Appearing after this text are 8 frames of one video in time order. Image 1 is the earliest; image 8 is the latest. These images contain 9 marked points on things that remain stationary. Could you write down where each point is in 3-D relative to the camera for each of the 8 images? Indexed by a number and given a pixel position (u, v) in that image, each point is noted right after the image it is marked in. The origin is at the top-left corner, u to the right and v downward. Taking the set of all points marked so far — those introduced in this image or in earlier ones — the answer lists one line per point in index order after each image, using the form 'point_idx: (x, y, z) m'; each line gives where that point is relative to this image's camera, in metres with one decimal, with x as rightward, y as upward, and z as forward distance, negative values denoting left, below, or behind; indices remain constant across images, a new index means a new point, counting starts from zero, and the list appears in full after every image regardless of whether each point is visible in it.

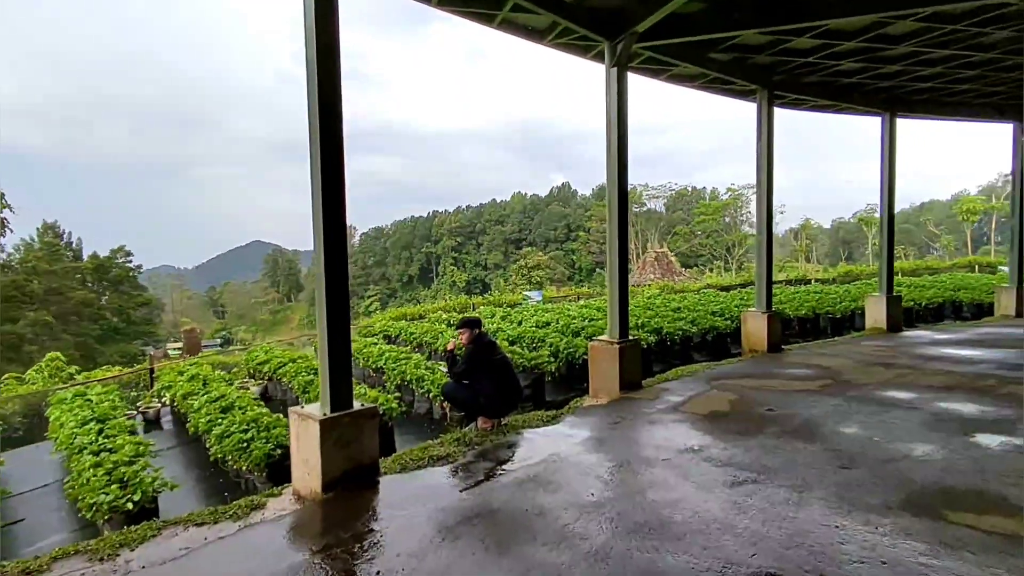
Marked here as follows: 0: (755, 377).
0: (+2.1, -0.8, +5.4) m
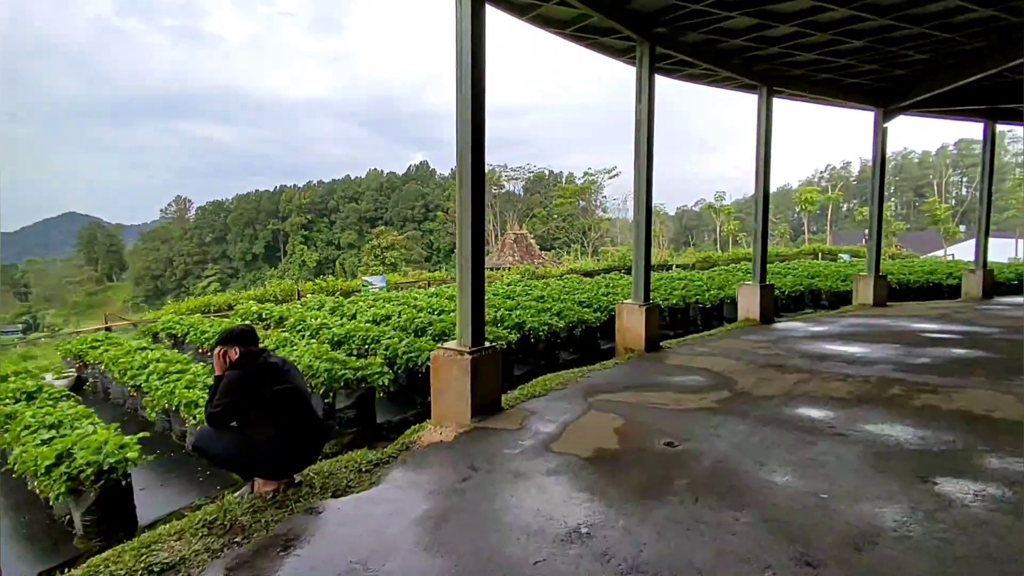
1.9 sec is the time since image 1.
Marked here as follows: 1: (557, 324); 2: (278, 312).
0: (+0.9, -0.7, +4.3) m
1: (+0.5, -0.4, +6.9) m
2: (-2.6, -0.2, +7.0) m
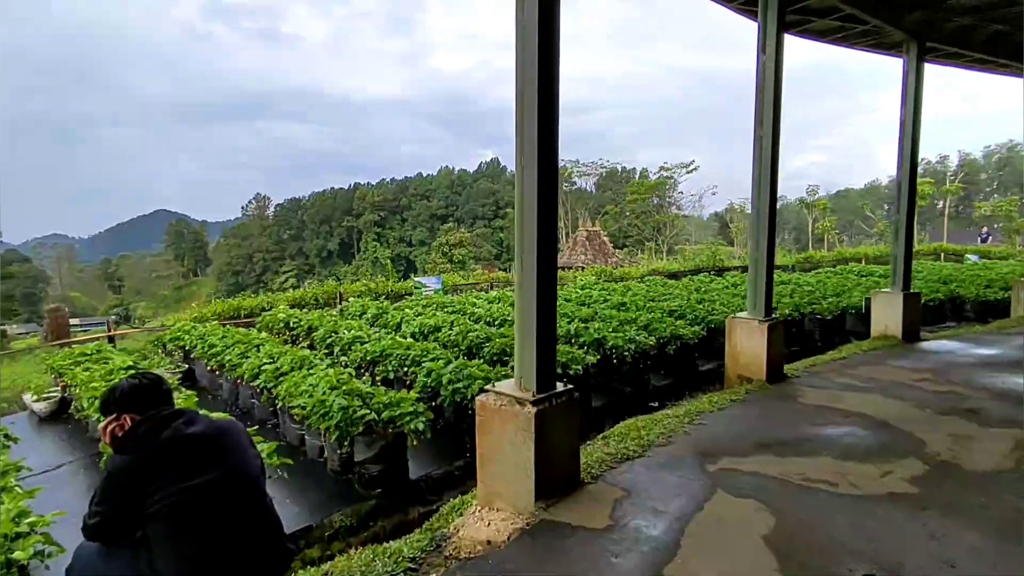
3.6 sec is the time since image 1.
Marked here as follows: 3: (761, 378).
0: (+1.3, -0.8, +3.0) m
1: (+1.2, -0.5, +5.6) m
2: (-1.8, -0.3, +6.0) m
3: (+2.0, -0.8, +4.9) m
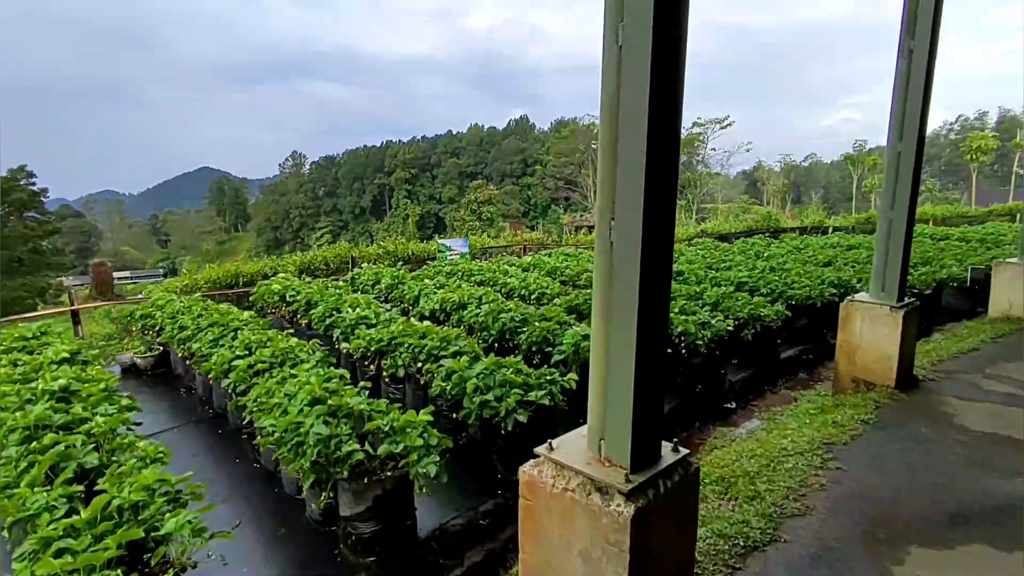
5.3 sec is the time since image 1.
0: (+1.5, -0.7, +1.9) m
1: (+1.5, -0.3, +4.5) m
2: (-1.5, 0.0, +5.0) m
3: (+2.3, -0.6, +3.8) m
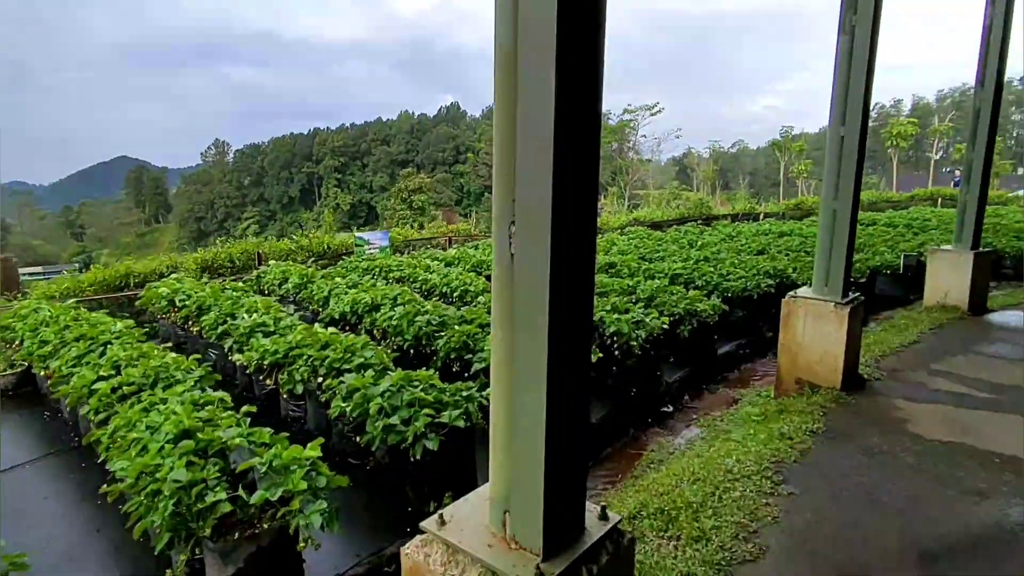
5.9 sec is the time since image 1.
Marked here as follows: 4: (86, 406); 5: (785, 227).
0: (+1.2, -0.7, +1.7) m
1: (+0.9, -0.3, +4.2) m
2: (-2.1, 0.0, +4.4) m
3: (+1.8, -0.6, +3.7) m
4: (-1.9, -0.5, +2.8) m
5: (+4.1, +0.9, +9.6) m
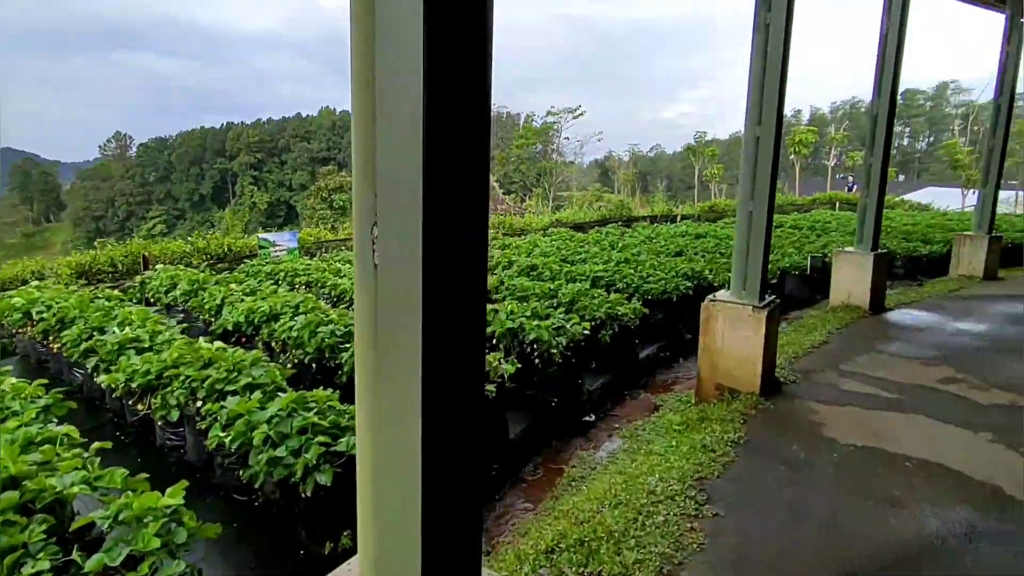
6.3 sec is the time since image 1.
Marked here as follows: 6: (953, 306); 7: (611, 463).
0: (+1.0, -0.8, +1.6) m
1: (+0.4, -0.3, +4.1) m
2: (-2.6, -0.1, +3.9) m
3: (+1.4, -0.6, +3.6) m
4: (-2.2, -0.6, +2.3) m
5: (+2.9, +0.9, +9.8) m
6: (+4.5, -0.1, +6.4) m
7: (+0.5, -0.8, +3.1) m
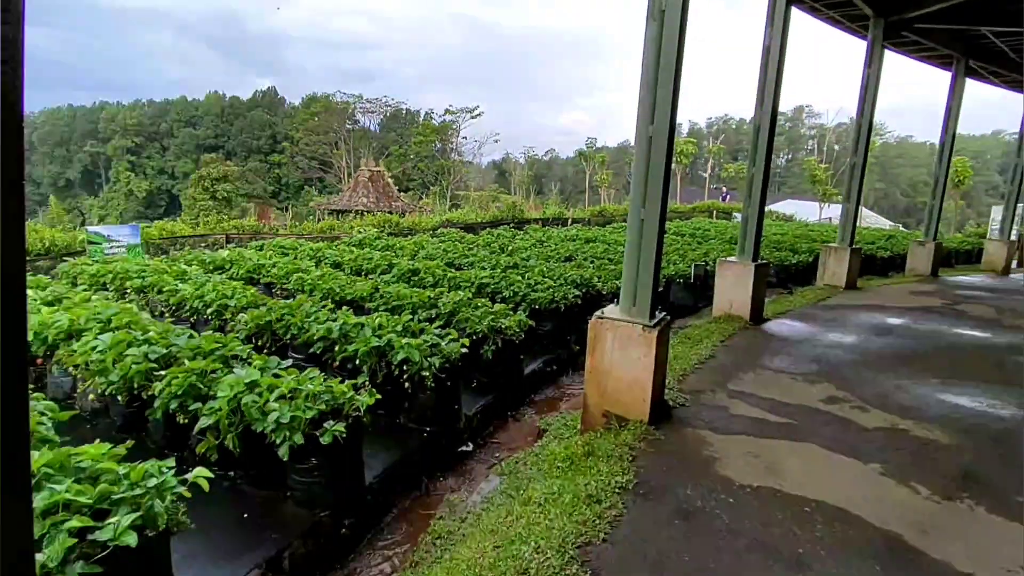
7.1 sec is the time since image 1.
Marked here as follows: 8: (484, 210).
0: (+0.6, -0.8, +1.2) m
1: (-0.4, -0.4, +3.5) m
2: (-3.3, -0.1, +2.9) m
3: (+0.7, -0.7, +3.2) m
4: (-2.6, -0.6, +1.4) m
5: (+1.2, +0.8, +9.6) m
6: (+3.3, -0.3, +6.5) m
7: (-0.1, -0.9, +2.6) m
8: (-0.7, +2.0, +16.0) m
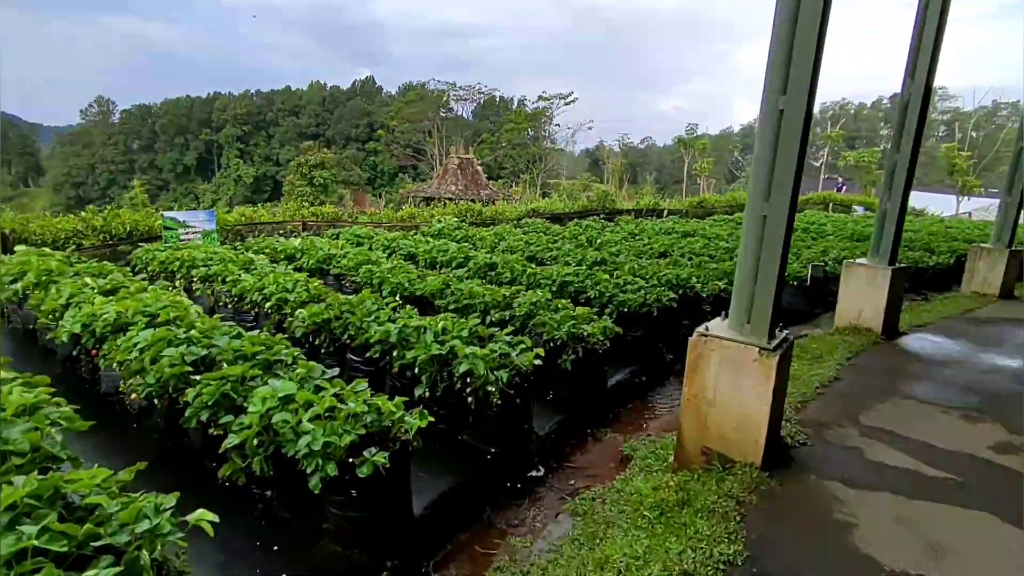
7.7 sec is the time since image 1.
0: (+0.6, -0.9, +0.5) m
1: (0.0, -0.4, +3.0) m
2: (-3.0, 0.0, +2.8) m
3: (+1.0, -0.7, +2.6) m
4: (-2.5, -0.6, +1.2) m
5: (+2.5, +0.9, +8.8) m
6: (+4.0, -0.3, +5.5) m
7: (+0.1, -0.9, +2.1) m
8: (+1.6, +2.2, +15.4) m
